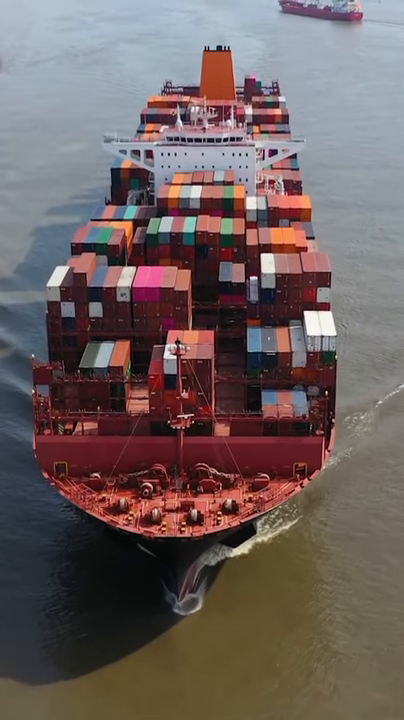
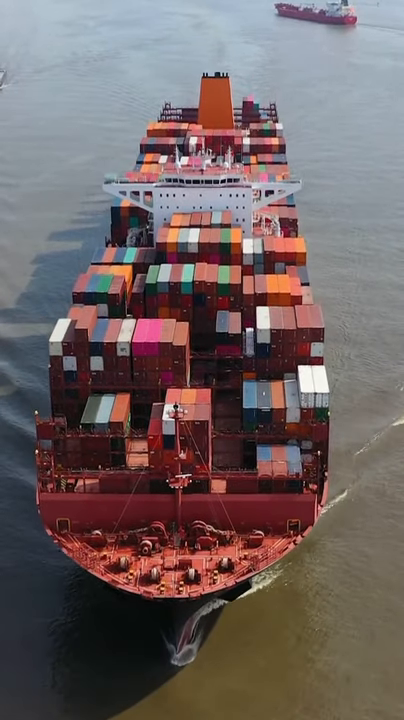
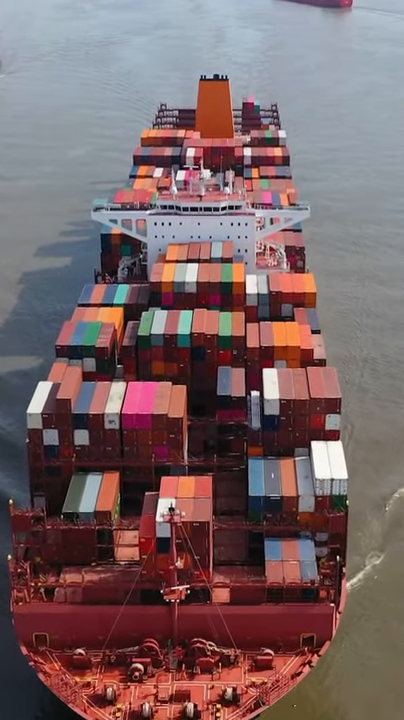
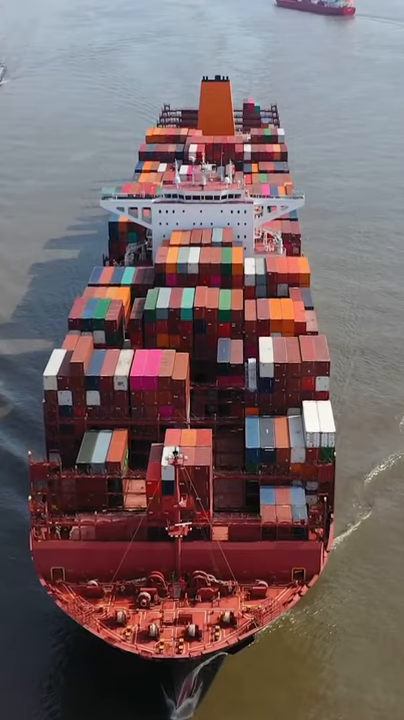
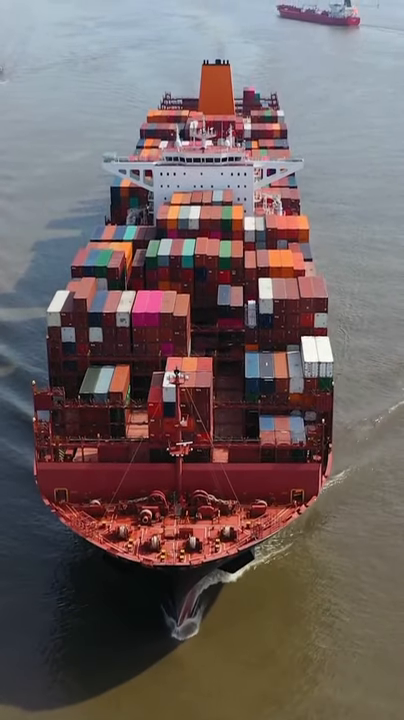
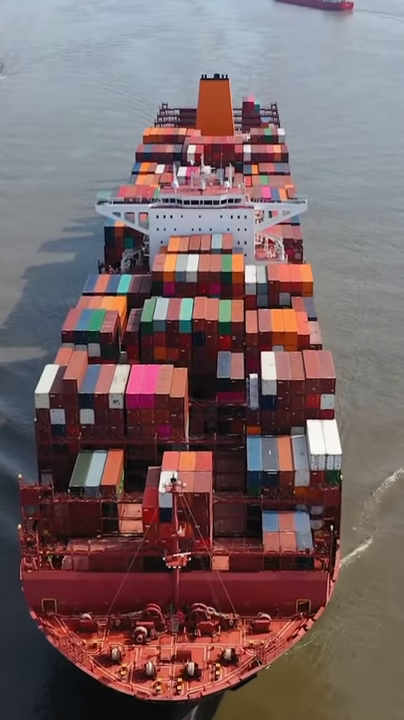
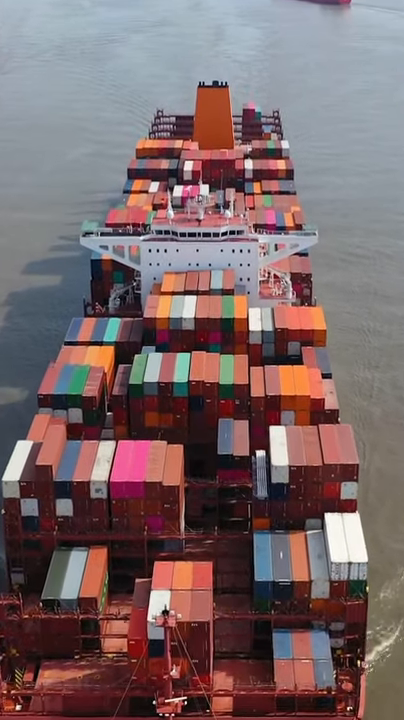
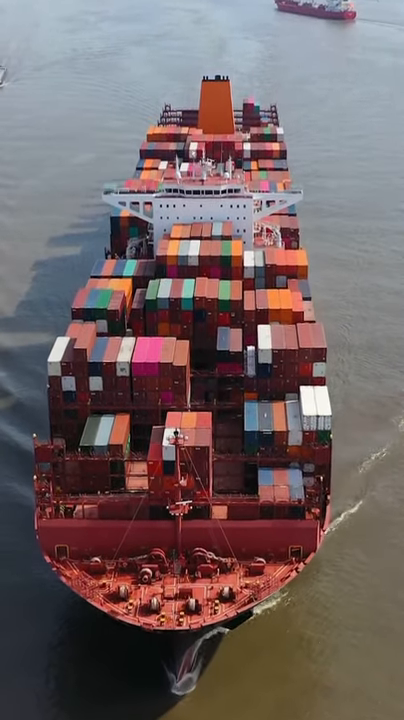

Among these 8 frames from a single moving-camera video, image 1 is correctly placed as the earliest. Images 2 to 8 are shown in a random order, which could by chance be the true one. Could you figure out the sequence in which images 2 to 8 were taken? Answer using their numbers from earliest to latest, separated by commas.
5, 2, 8, 4, 6, 3, 7
